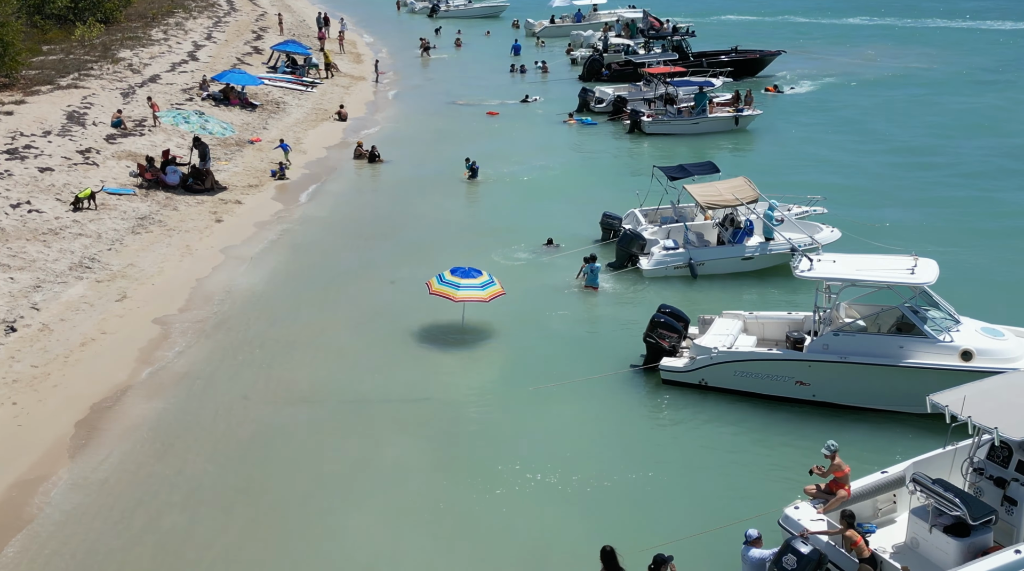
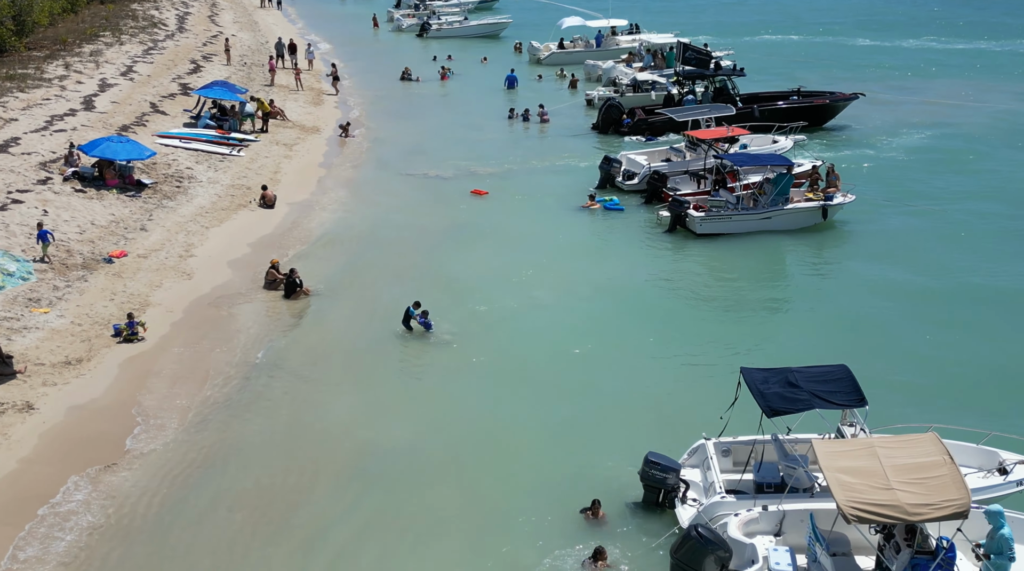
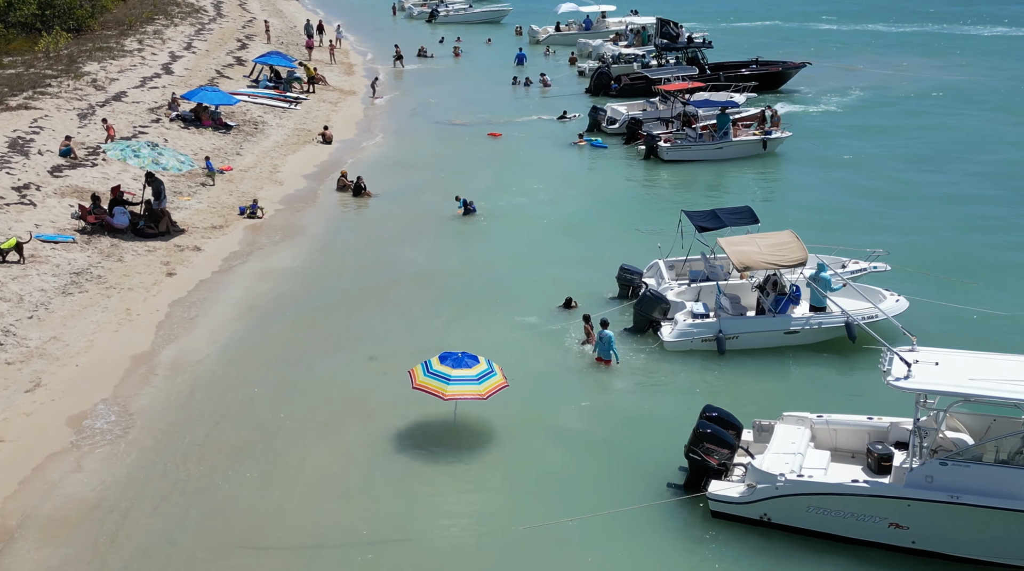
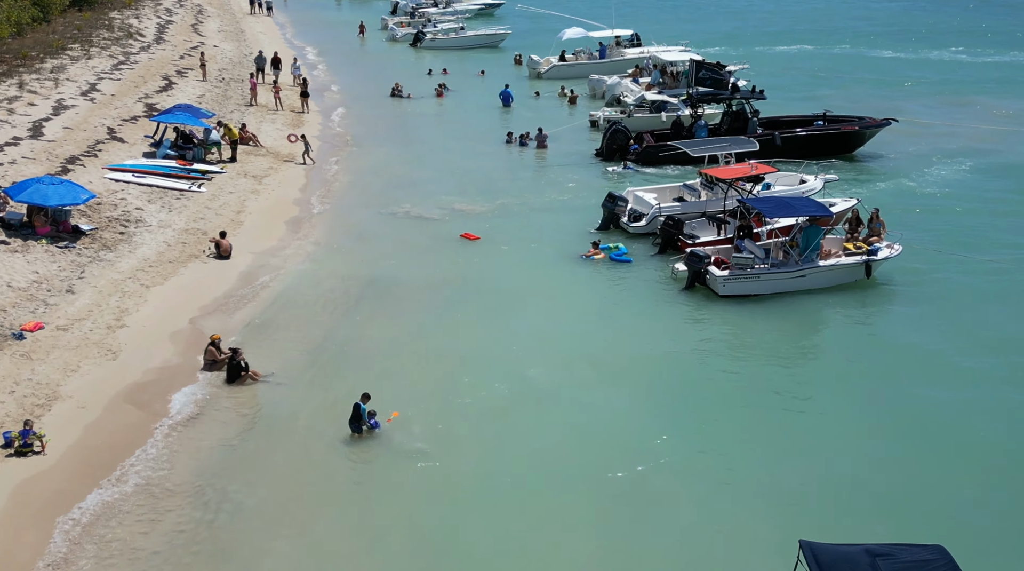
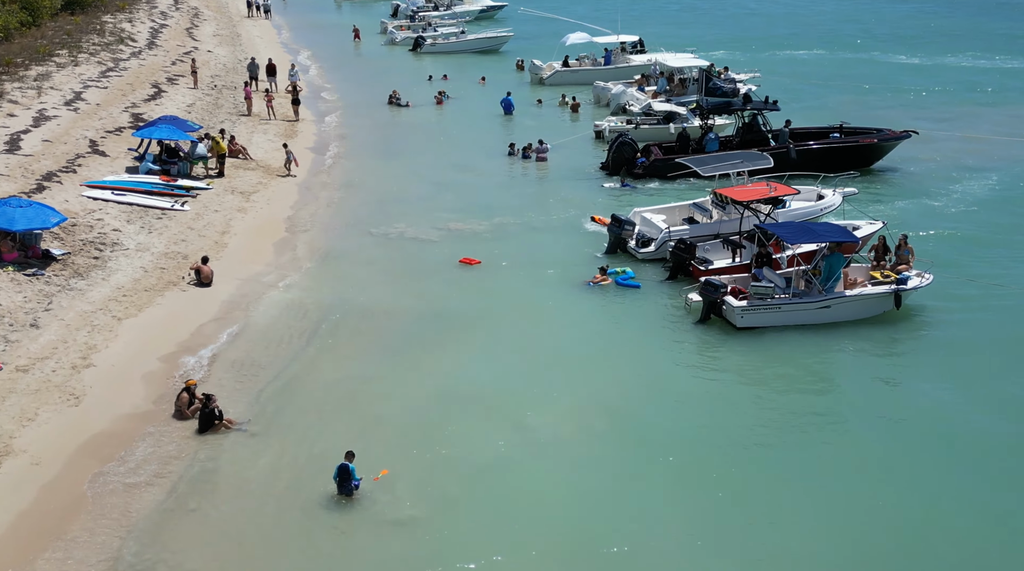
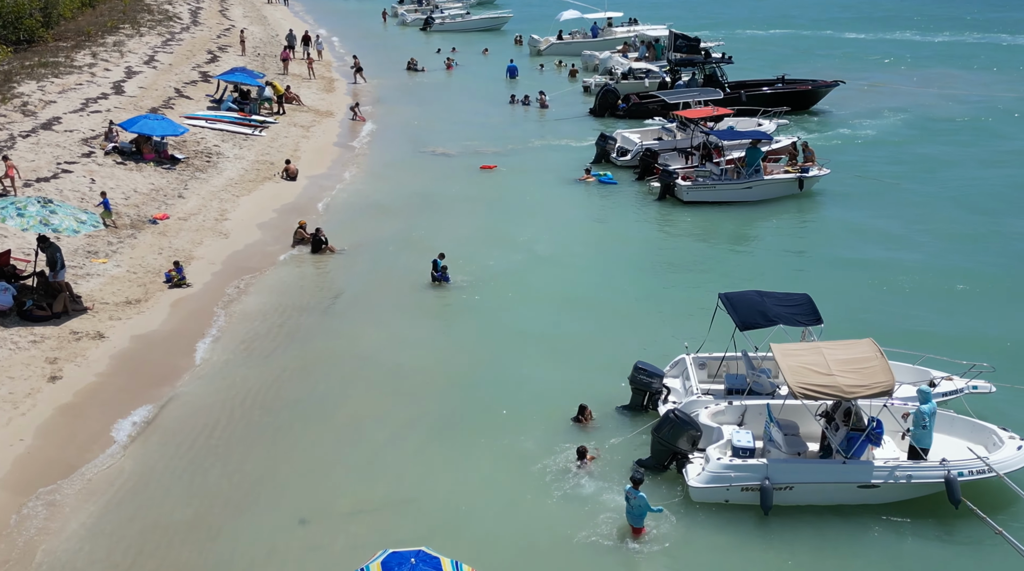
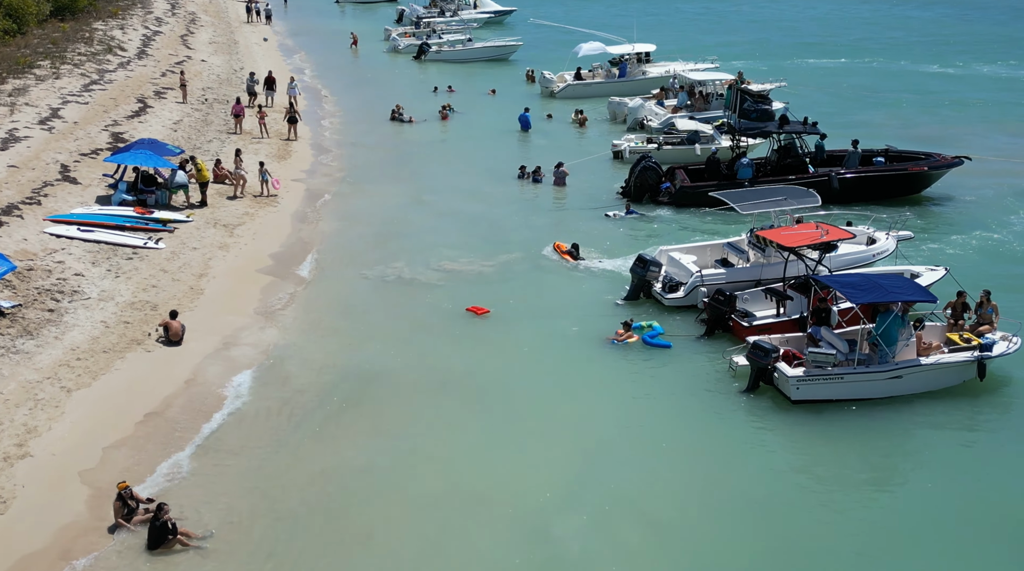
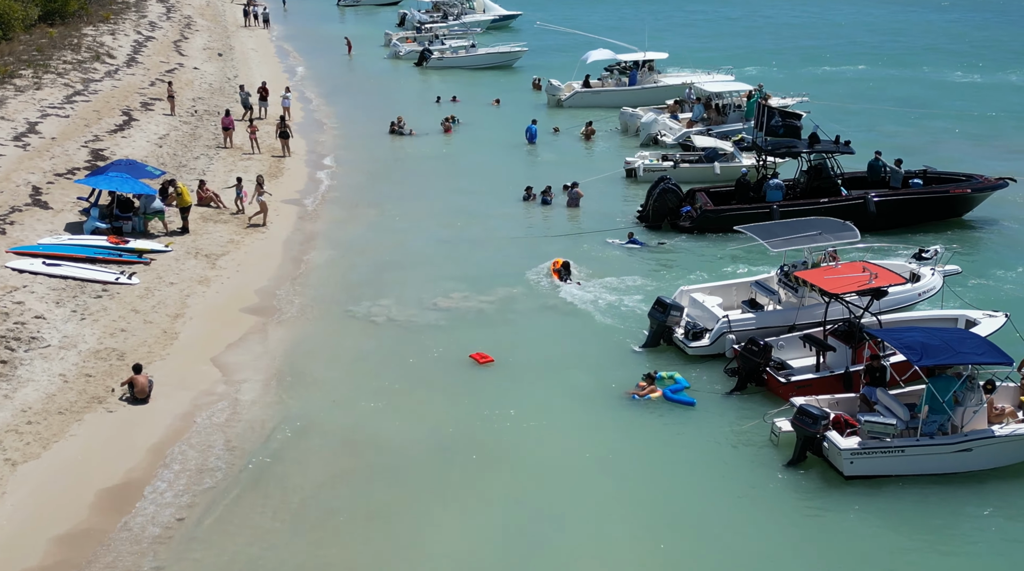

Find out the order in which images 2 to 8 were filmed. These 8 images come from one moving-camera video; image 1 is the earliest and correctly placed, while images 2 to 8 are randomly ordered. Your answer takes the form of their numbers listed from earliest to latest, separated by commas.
3, 6, 2, 4, 5, 7, 8
